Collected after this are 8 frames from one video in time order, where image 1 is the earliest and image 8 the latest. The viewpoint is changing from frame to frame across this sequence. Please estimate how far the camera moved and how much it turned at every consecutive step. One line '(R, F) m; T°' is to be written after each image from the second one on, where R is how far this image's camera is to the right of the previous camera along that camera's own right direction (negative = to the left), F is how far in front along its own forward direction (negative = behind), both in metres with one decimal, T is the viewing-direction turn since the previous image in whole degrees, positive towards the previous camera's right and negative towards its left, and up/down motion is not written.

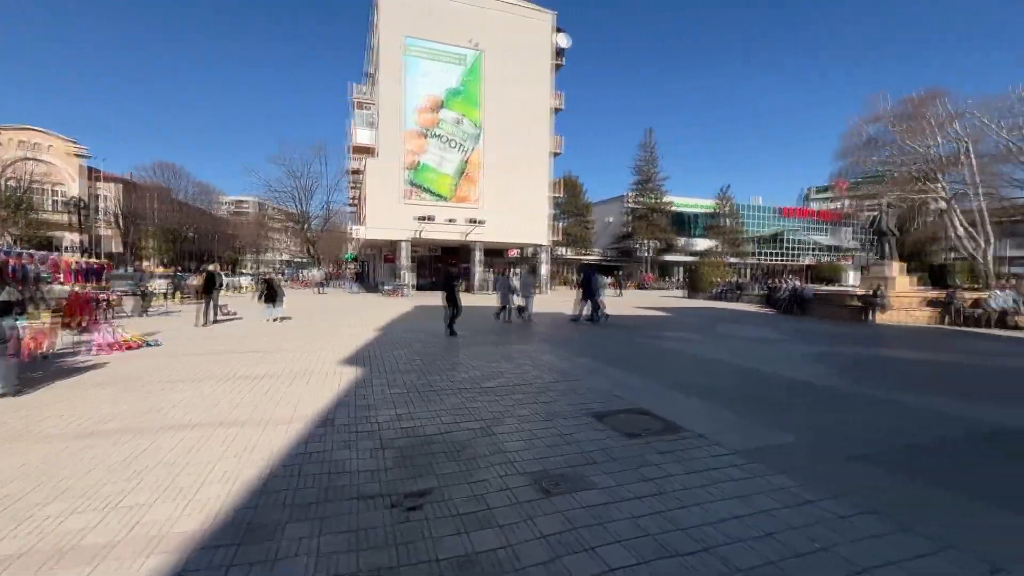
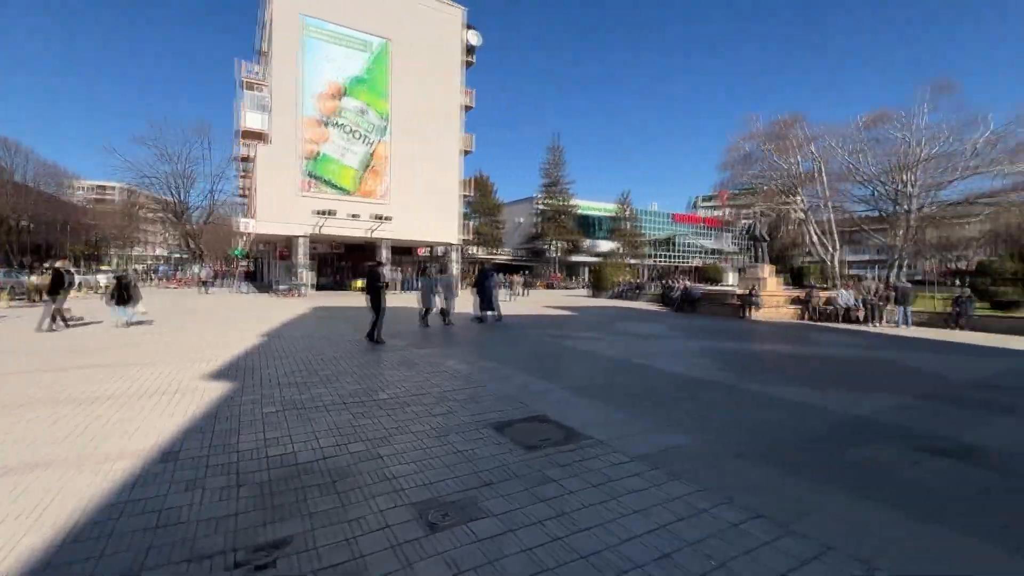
(+0.2, +0.4) m; +11°
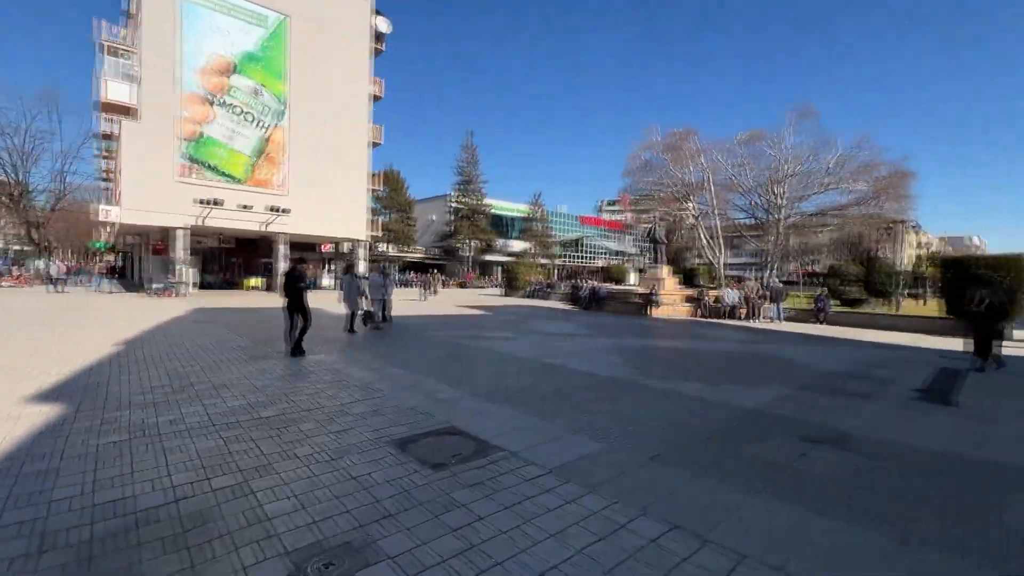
(+0.1, +0.4) m; +11°
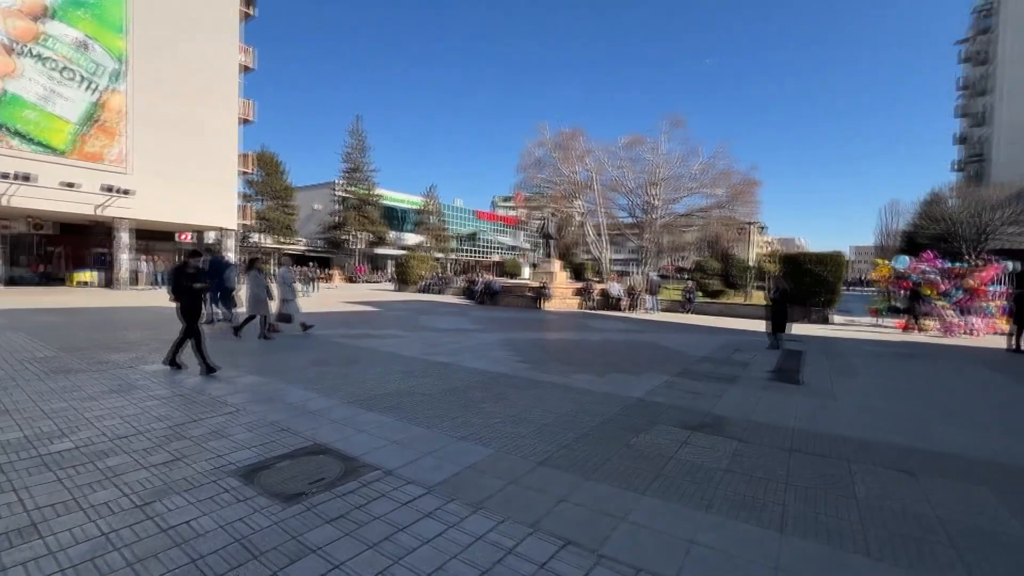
(+0.2, +0.4) m; +13°
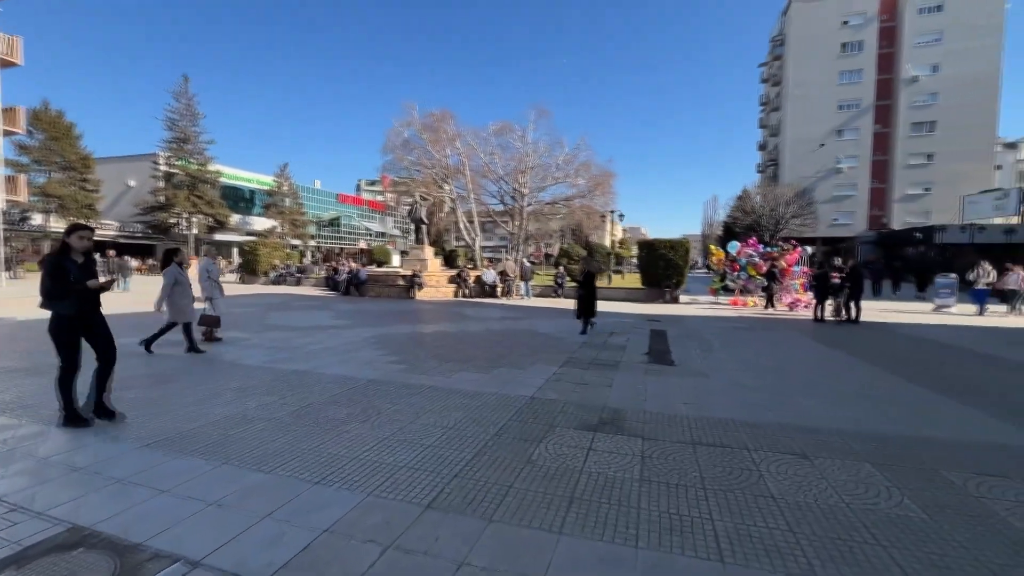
(0.0, +0.9) m; +16°
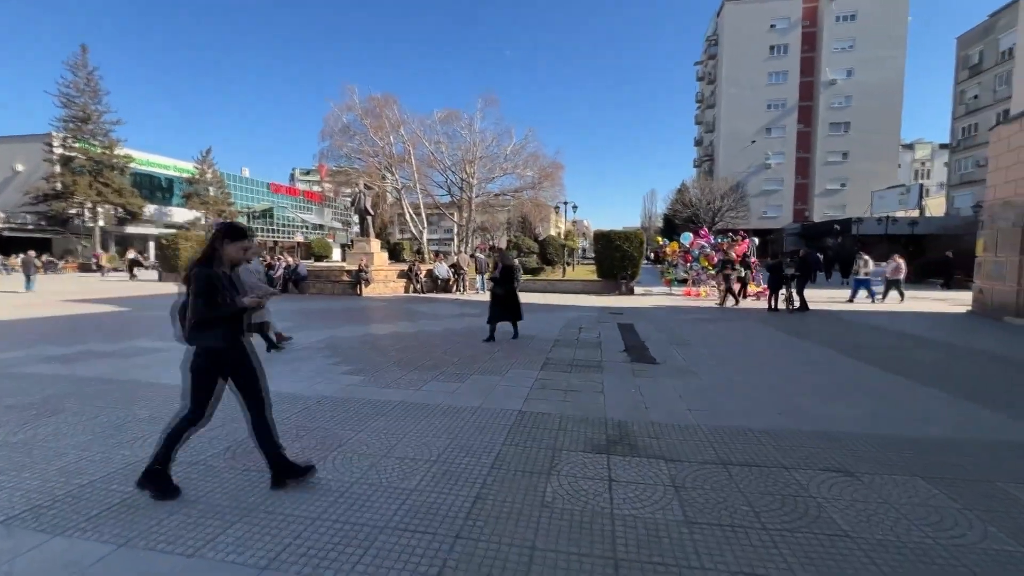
(-0.4, +0.8) m; +7°
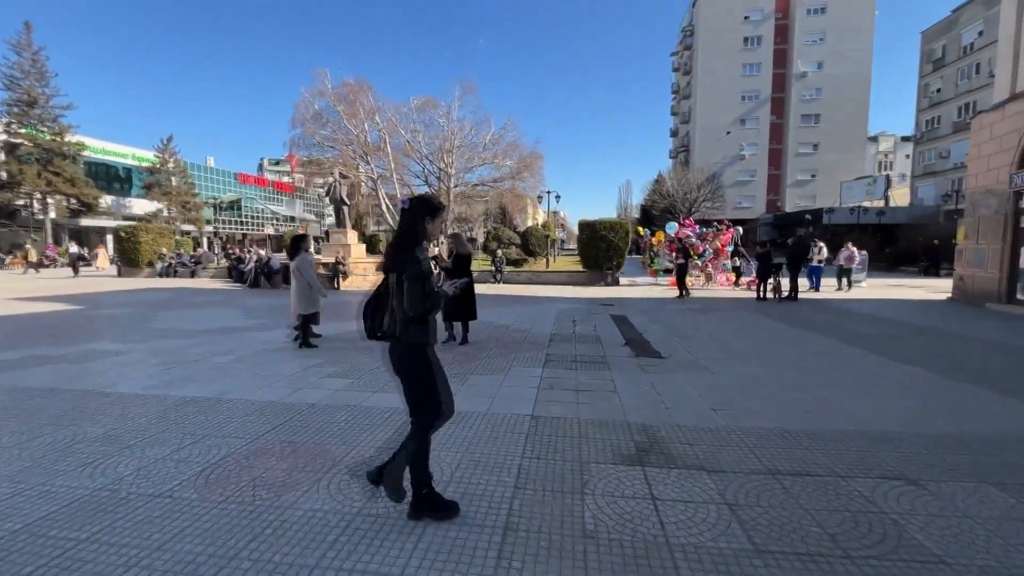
(-0.3, +0.5) m; +3°
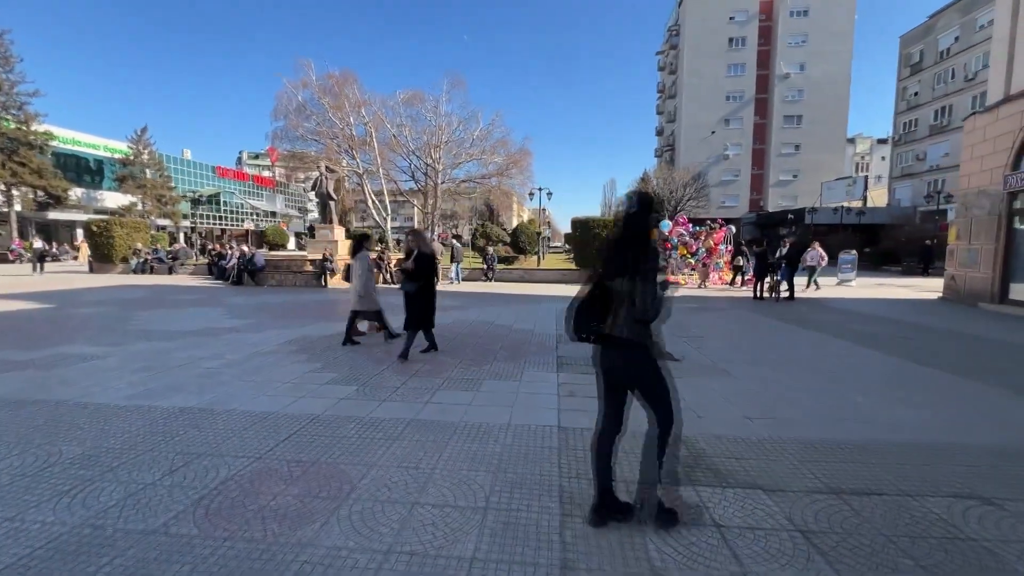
(-0.4, +0.3) m; +2°
